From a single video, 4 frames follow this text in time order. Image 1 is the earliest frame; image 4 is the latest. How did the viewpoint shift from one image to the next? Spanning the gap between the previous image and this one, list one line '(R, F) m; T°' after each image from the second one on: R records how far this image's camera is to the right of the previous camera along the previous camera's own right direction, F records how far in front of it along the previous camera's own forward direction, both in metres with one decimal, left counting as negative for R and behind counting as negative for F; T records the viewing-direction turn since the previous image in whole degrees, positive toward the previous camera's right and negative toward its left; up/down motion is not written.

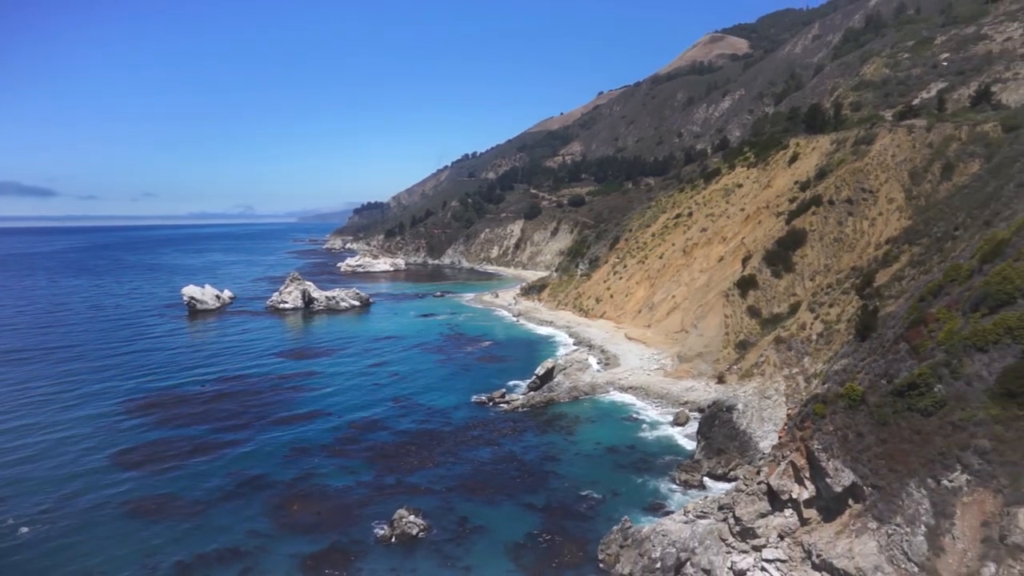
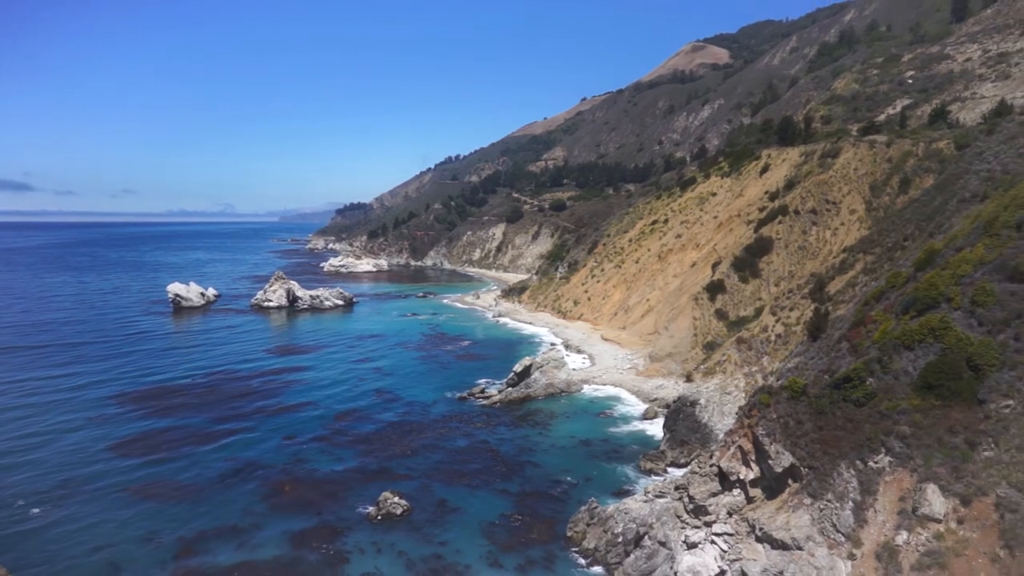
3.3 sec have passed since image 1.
(+0.1, -1.6) m; +2°
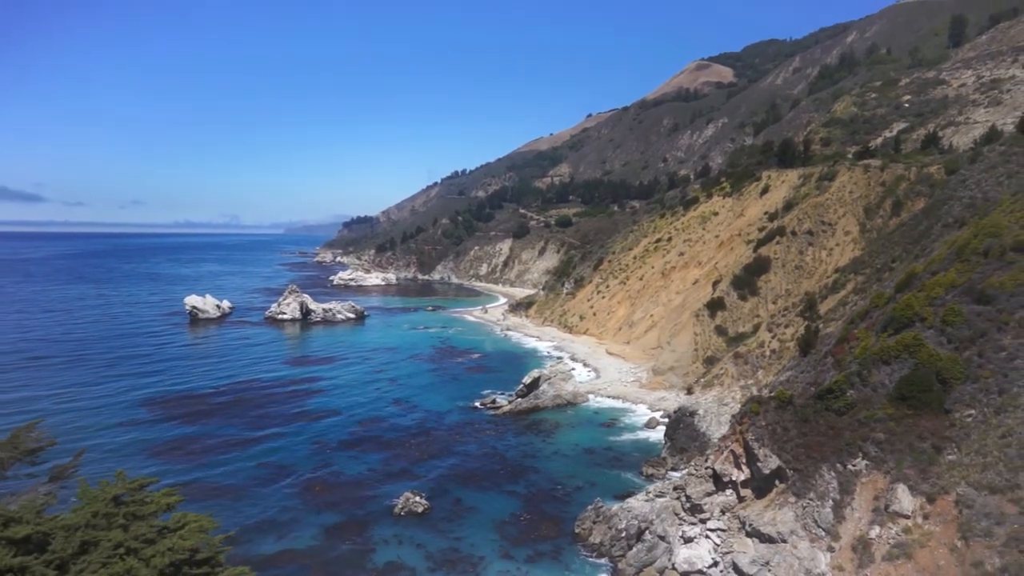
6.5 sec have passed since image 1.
(-0.3, -1.9) m; 0°
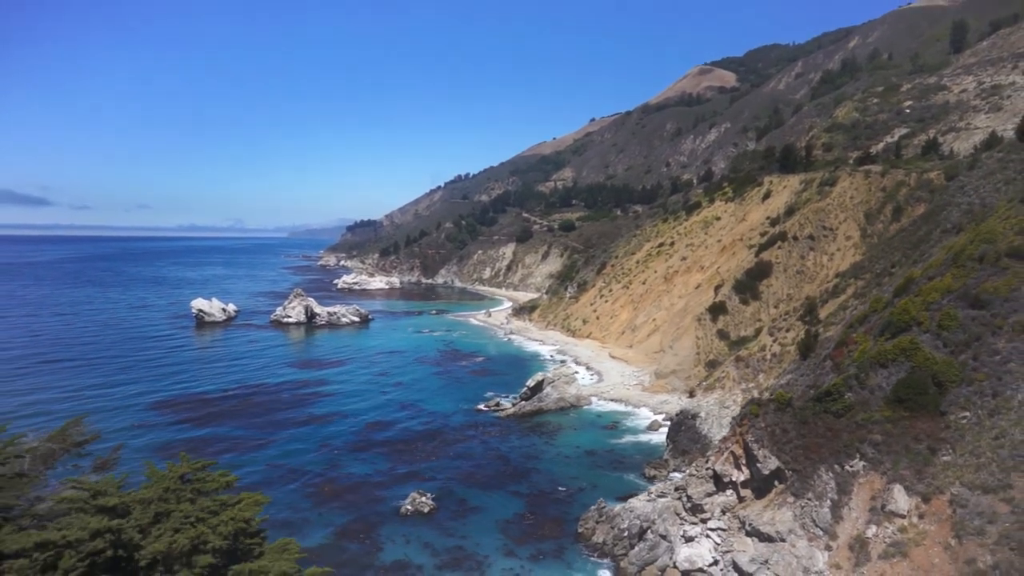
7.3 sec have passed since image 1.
(-0.1, -0.5) m; 0°
